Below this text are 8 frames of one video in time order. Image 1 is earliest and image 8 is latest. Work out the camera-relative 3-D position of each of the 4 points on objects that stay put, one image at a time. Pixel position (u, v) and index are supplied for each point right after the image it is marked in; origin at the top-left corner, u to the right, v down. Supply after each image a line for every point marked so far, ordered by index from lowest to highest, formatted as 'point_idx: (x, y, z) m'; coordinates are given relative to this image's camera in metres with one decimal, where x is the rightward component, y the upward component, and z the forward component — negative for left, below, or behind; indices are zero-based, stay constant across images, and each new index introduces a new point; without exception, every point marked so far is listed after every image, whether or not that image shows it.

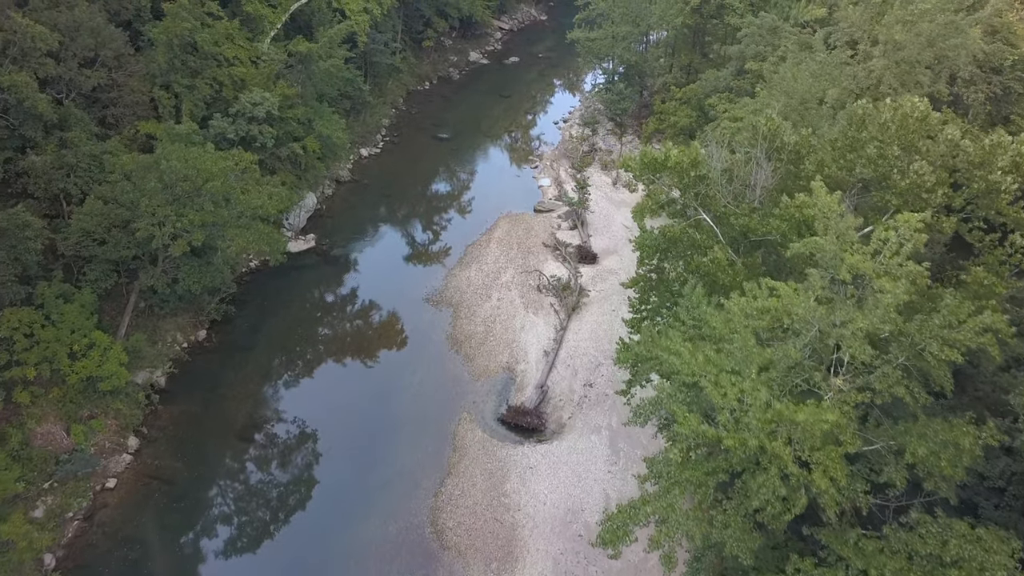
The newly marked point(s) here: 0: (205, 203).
0: (-6.9, +1.9, +17.8) m
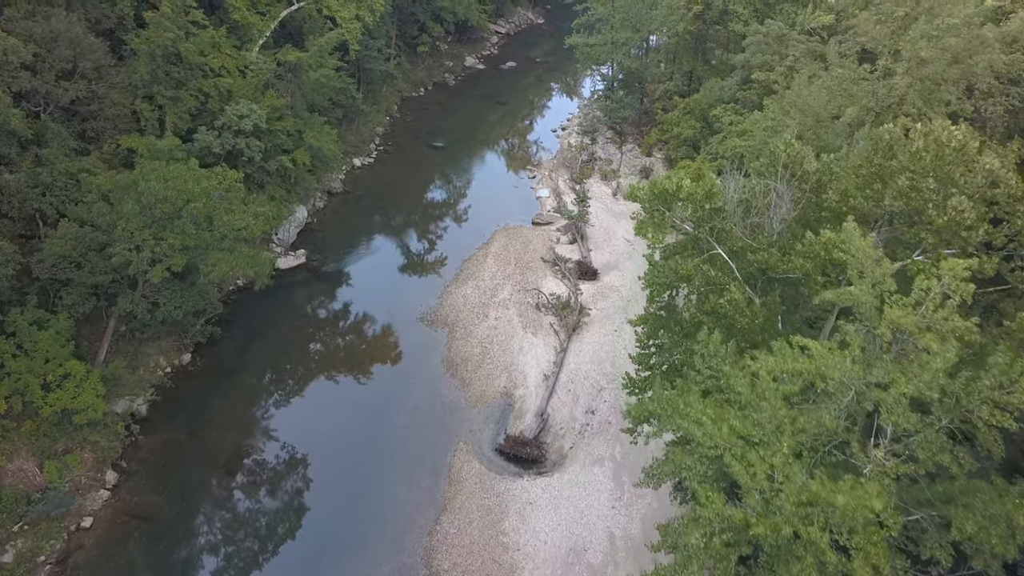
0: (-6.9, +1.3, +16.9) m
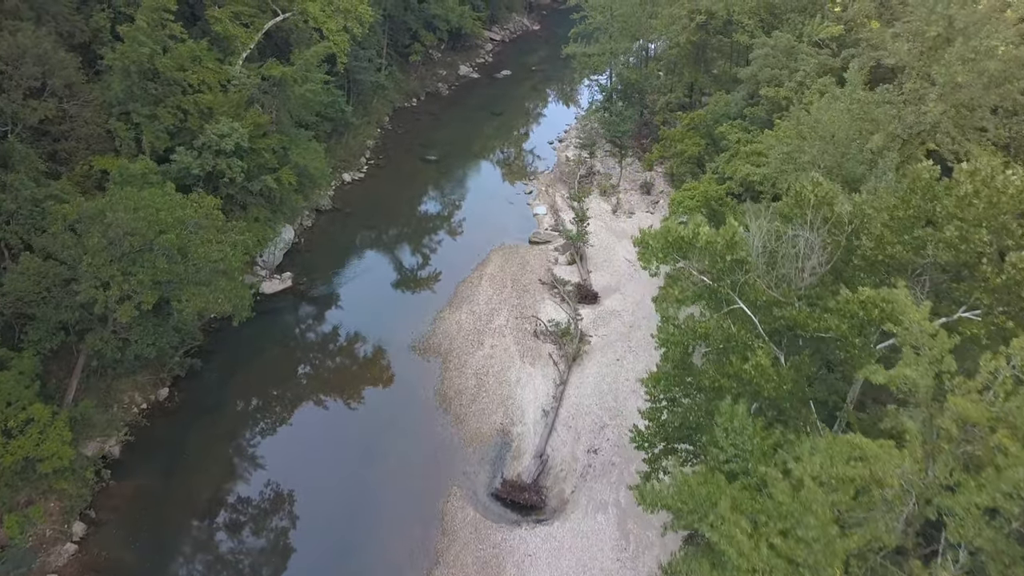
0: (-7.0, +0.6, +15.7) m
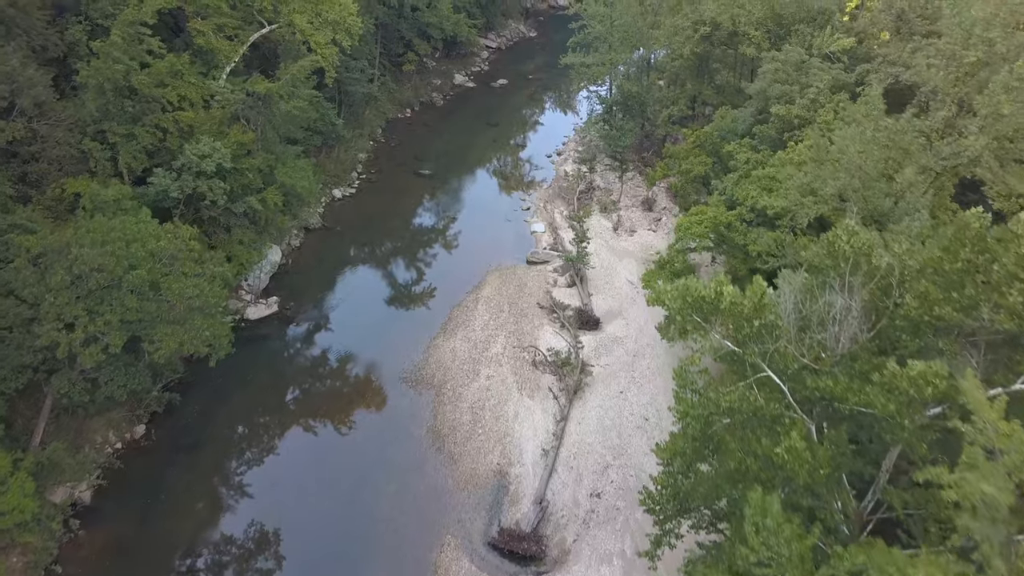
0: (-7.0, -0.2, +14.5) m
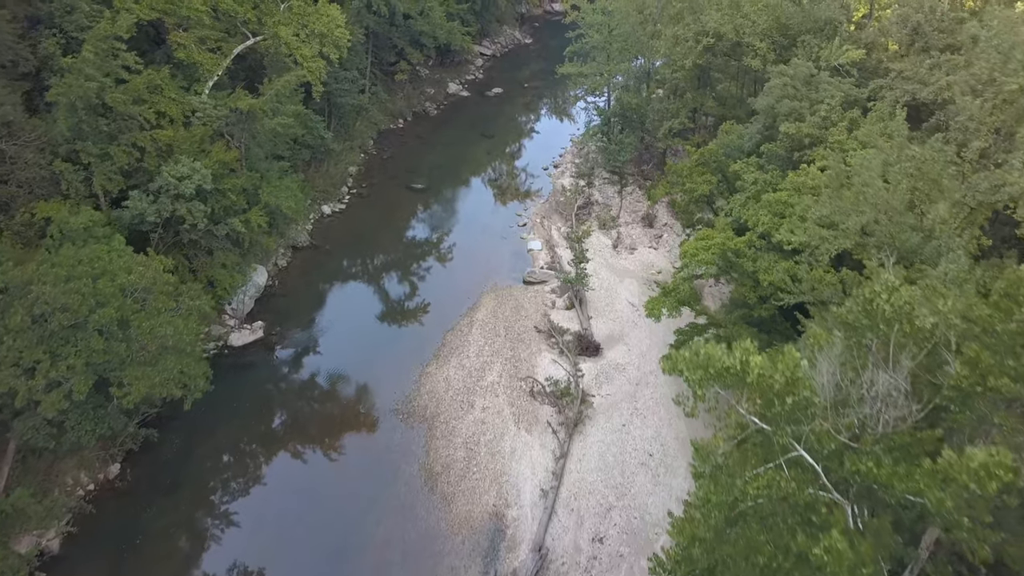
0: (-7.1, -0.8, +13.5) m
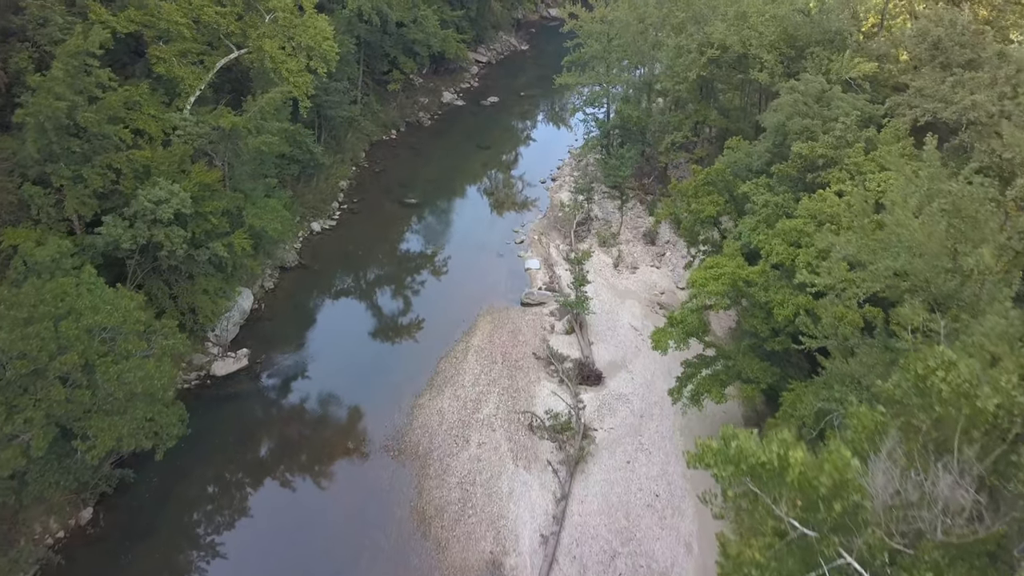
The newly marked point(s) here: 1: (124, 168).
0: (-7.1, -1.5, +12.4) m
1: (-9.1, +2.8, +18.7) m
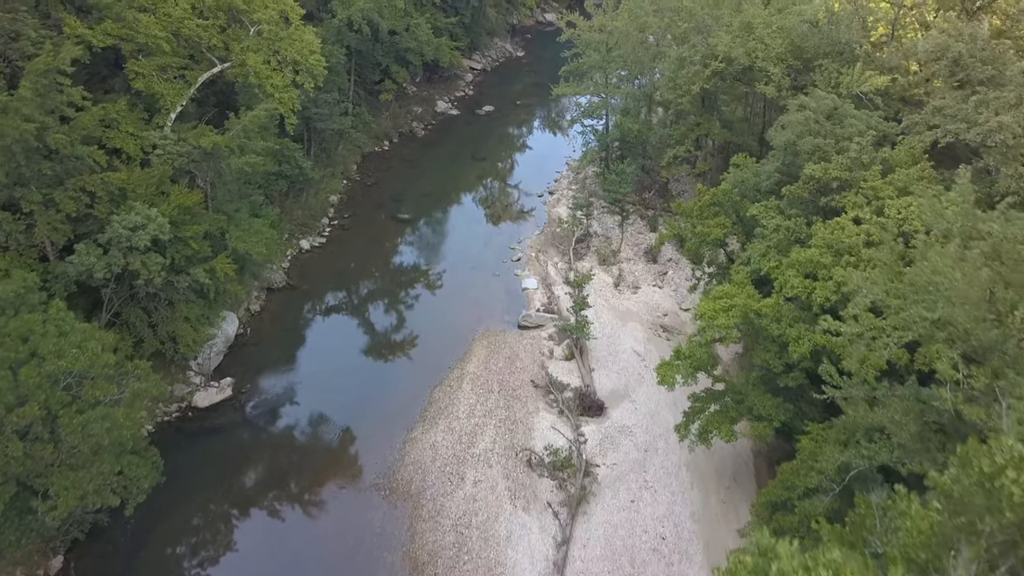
0: (-7.1, -2.2, +11.4) m
1: (-9.2, +2.1, +17.7) m
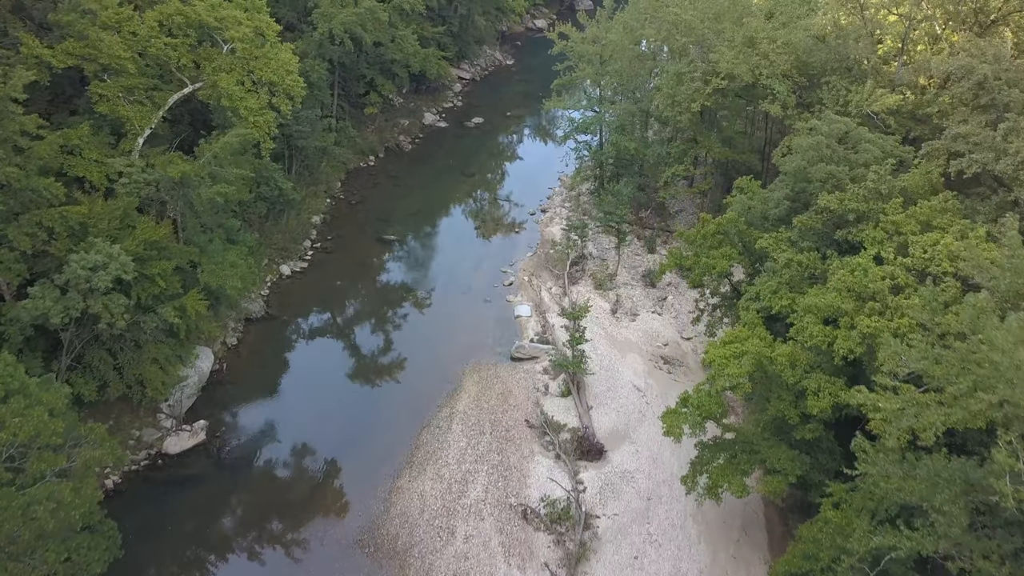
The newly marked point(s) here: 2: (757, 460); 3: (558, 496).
0: (-7.2, -3.1, +10.0) m
1: (-9.4, +1.2, +16.3) m
2: (+4.5, -3.2, +14.5) m
3: (+1.0, -4.5, +17.3) m
